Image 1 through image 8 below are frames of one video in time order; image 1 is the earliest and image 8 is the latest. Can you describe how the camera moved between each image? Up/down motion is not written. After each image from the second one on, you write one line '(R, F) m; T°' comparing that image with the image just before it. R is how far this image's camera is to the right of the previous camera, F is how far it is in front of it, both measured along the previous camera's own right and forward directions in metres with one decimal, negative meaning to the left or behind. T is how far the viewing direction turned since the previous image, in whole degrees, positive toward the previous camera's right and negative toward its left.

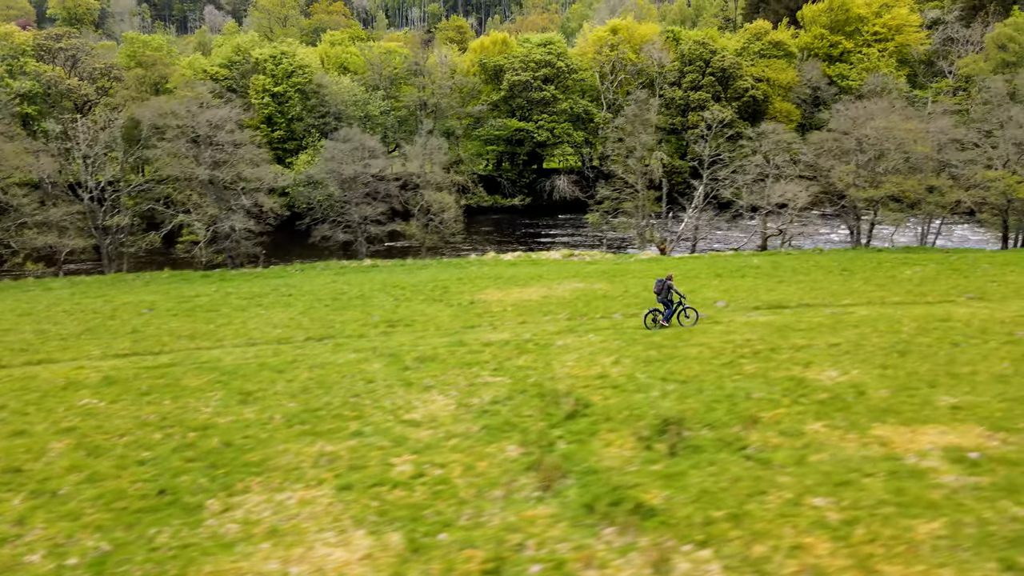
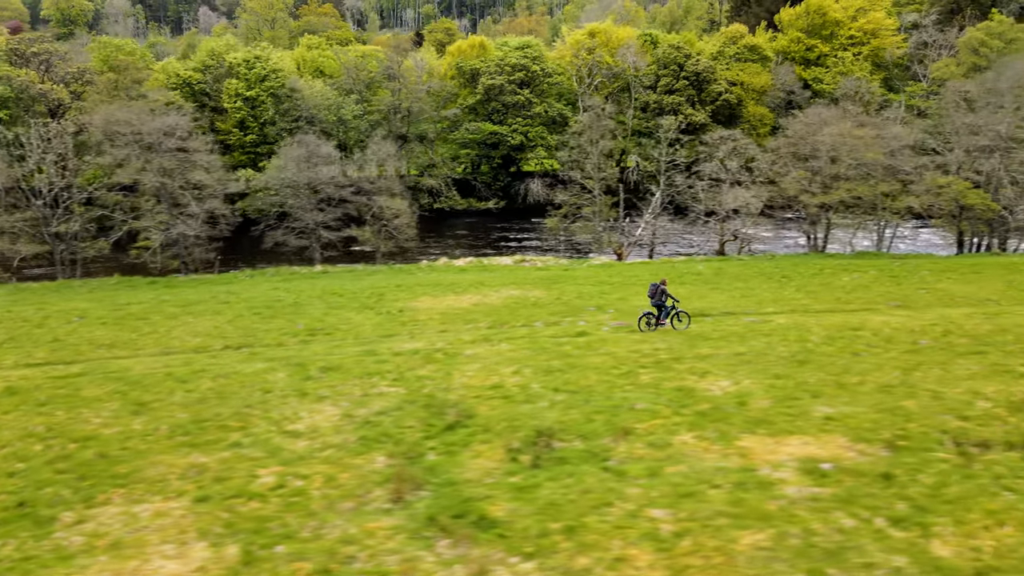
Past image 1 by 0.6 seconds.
(+2.7, -0.3) m; 0°
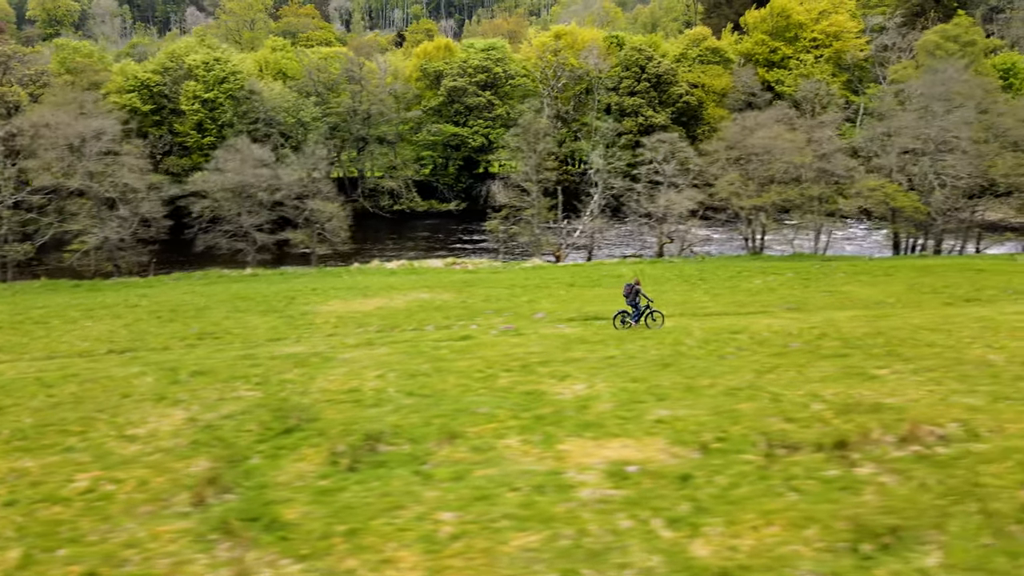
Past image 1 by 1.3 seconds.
(+3.7, -0.3) m; 0°
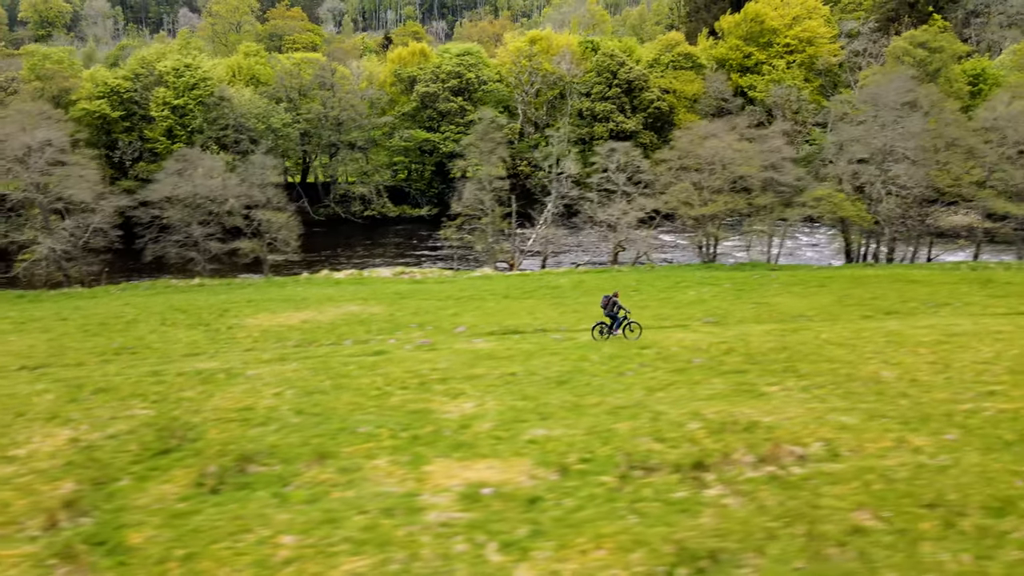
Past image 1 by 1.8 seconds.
(+2.9, -0.3) m; 0°
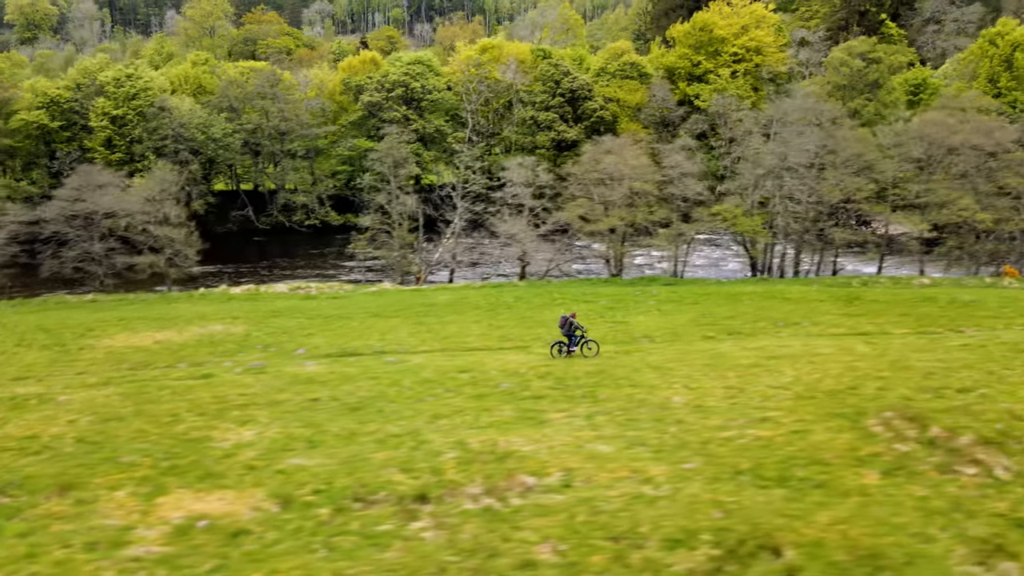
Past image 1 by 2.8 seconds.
(+6.0, -0.5) m; 0°
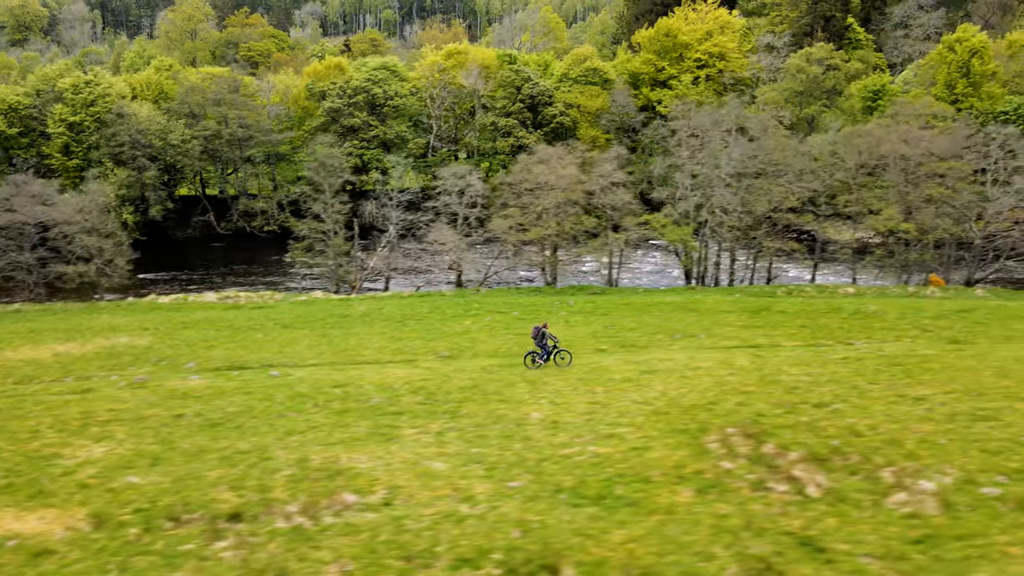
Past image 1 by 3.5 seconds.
(+4.3, -0.4) m; 0°
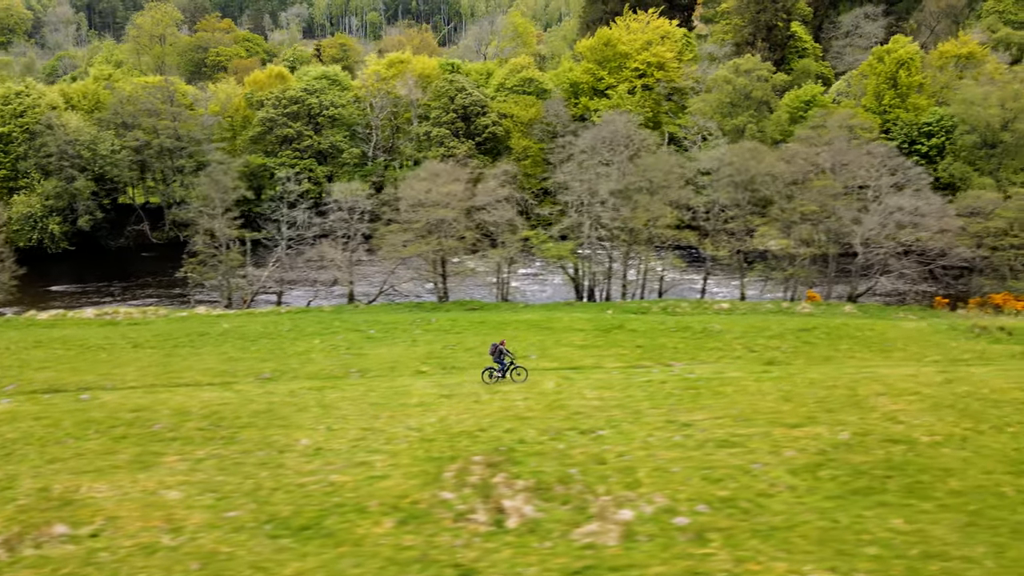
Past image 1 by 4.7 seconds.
(+7.3, -0.6) m; 0°
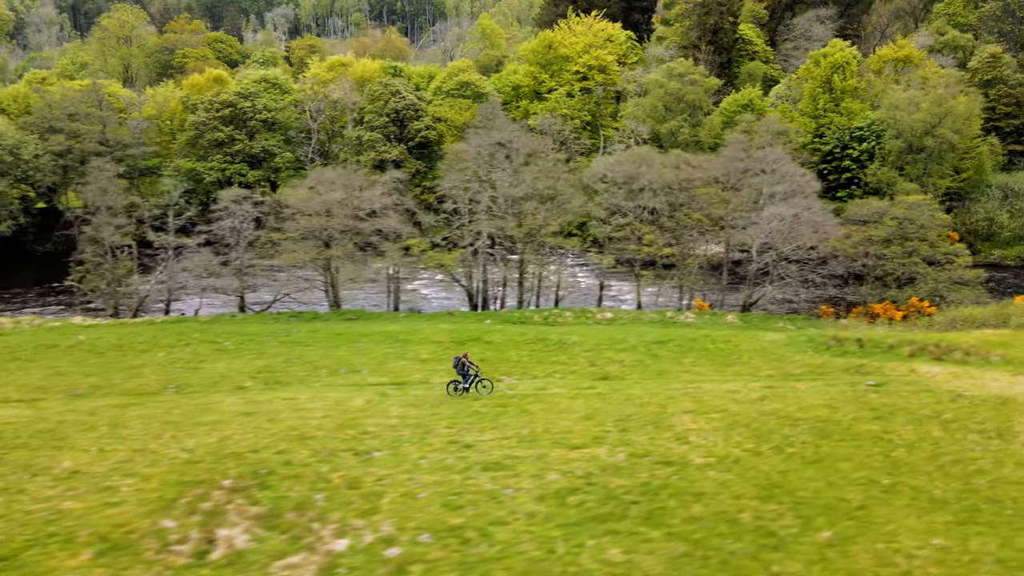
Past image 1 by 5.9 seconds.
(+7.1, +0.6) m; 0°
